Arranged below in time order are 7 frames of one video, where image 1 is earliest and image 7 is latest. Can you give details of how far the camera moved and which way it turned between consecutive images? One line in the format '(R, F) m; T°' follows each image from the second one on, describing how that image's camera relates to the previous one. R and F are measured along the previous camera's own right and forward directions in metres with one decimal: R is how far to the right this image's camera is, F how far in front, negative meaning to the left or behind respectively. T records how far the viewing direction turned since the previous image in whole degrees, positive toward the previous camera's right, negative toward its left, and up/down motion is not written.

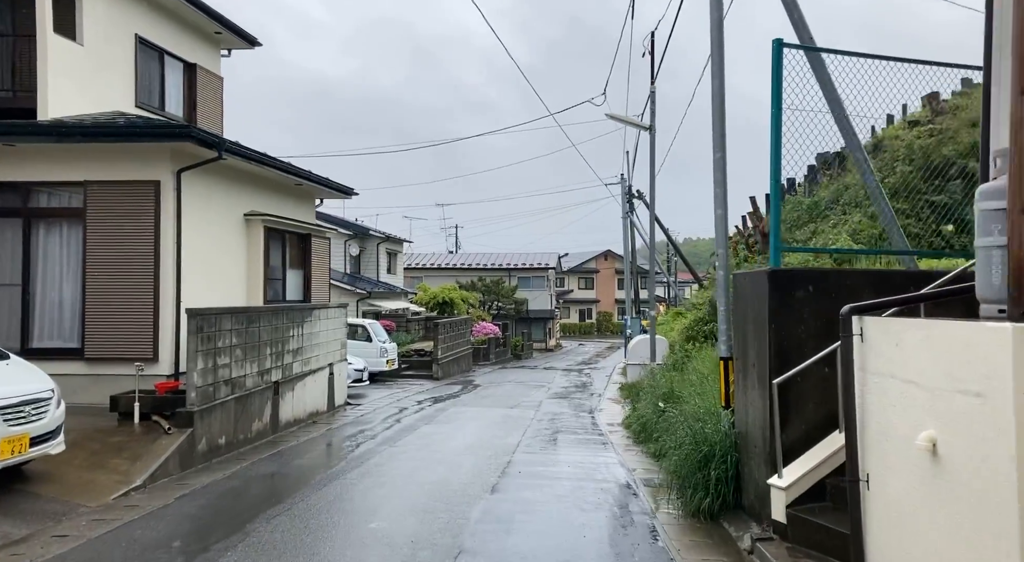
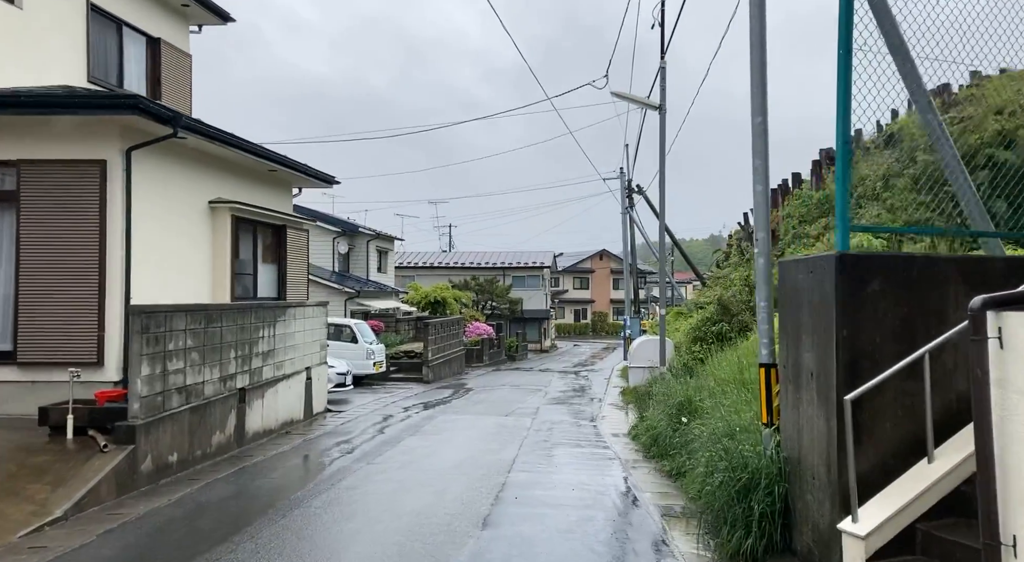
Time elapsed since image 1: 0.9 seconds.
(0.0, +1.1) m; 0°
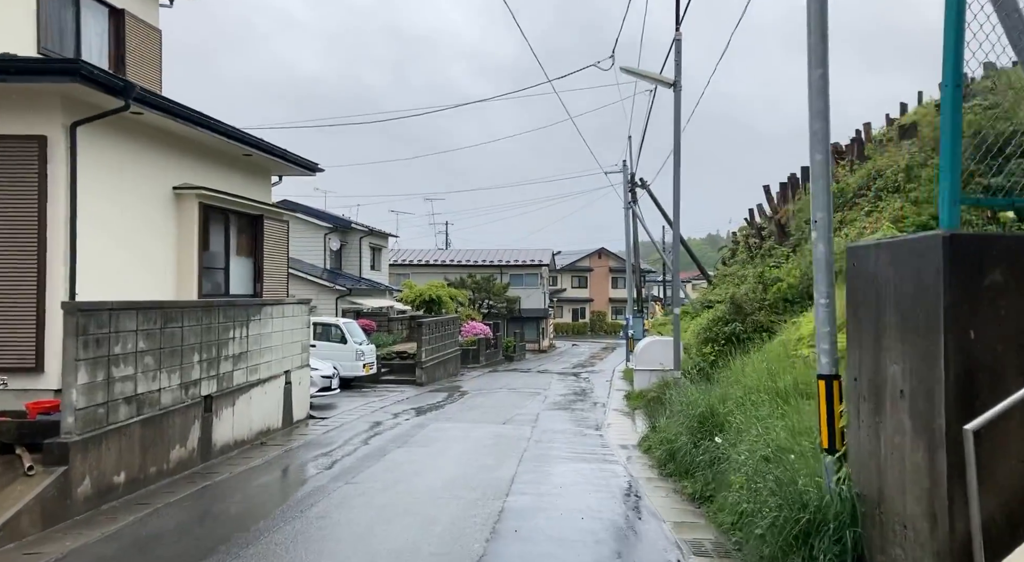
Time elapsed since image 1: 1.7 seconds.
(0.0, +1.0) m; 0°
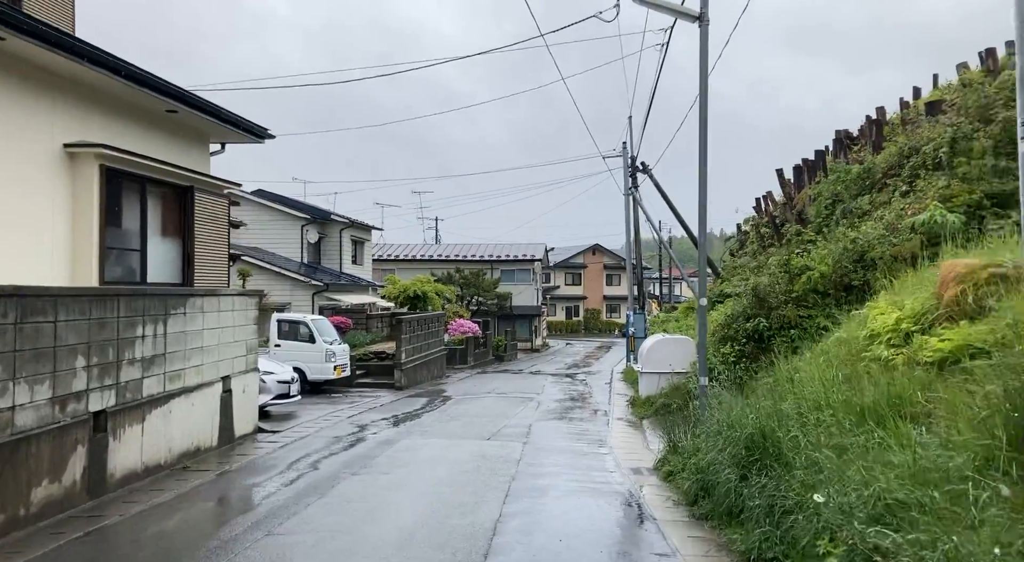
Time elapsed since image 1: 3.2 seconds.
(+0.1, +1.9) m; +1°
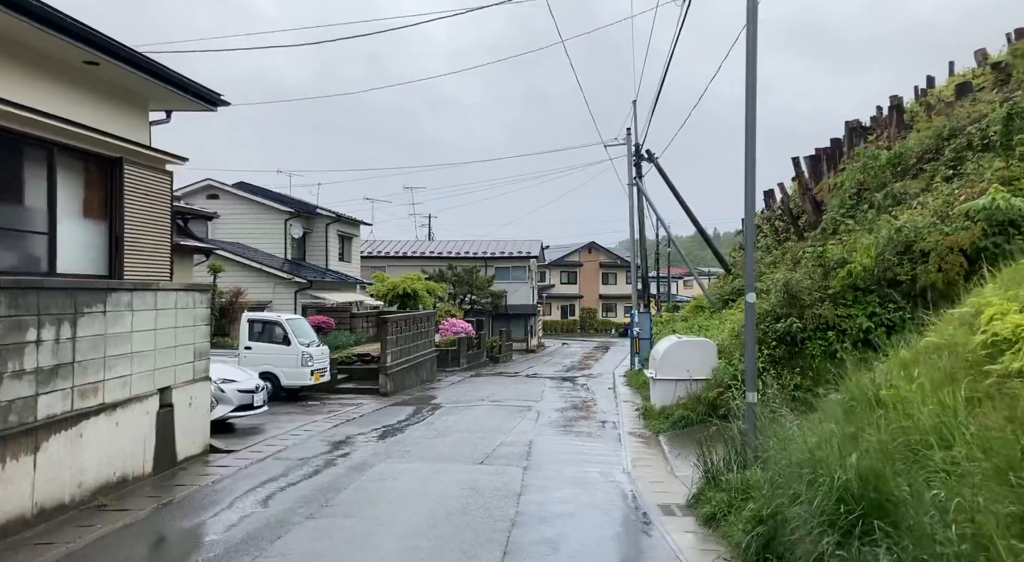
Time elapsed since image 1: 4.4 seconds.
(0.0, +1.6) m; 0°
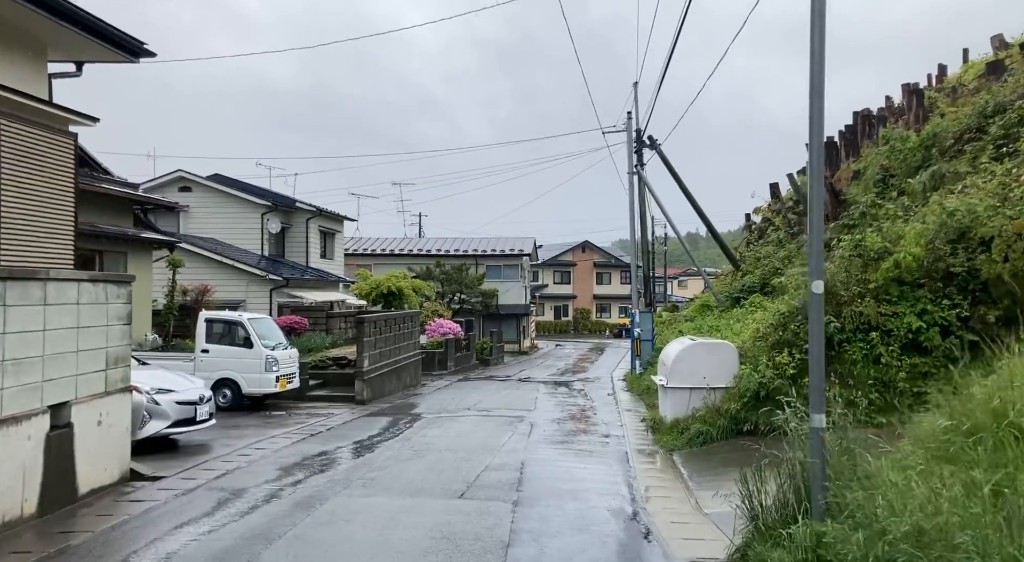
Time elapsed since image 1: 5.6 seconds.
(0.0, +1.6) m; +1°
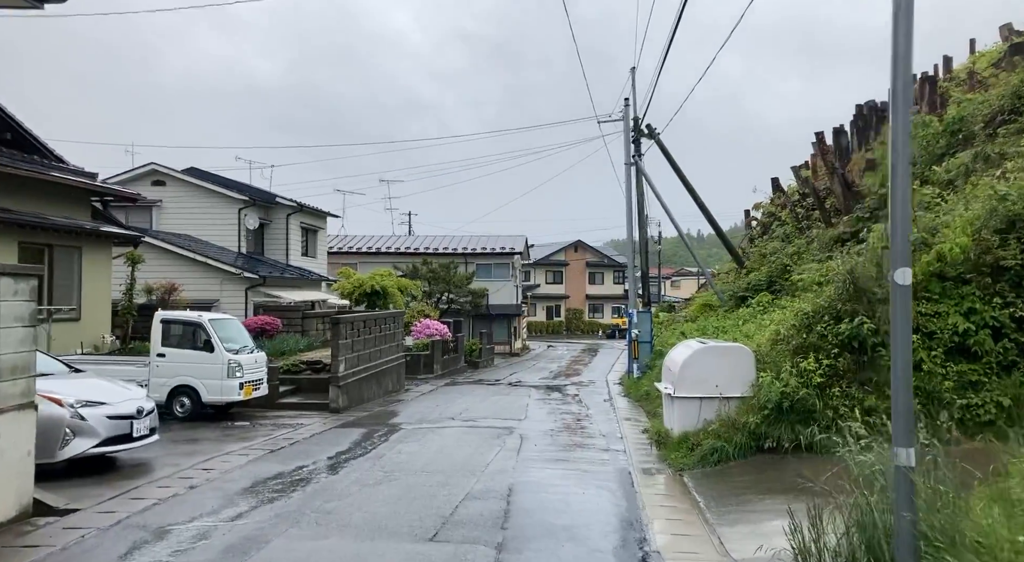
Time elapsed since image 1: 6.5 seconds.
(+0.1, +1.2) m; +1°
